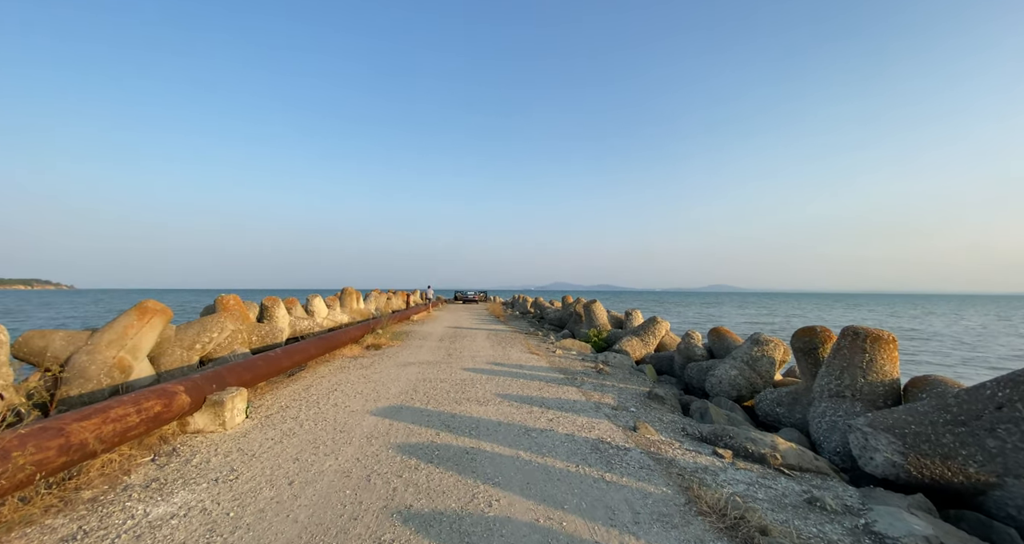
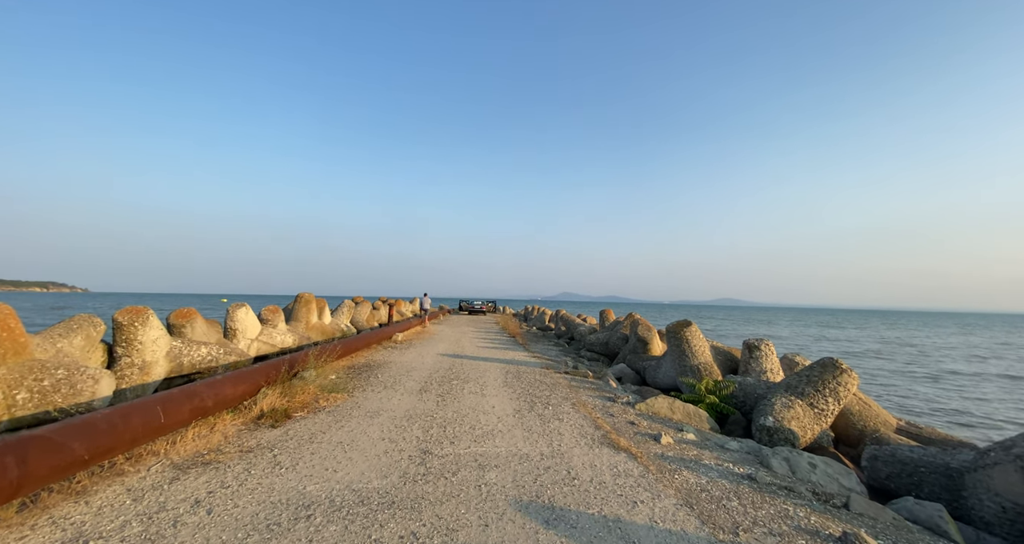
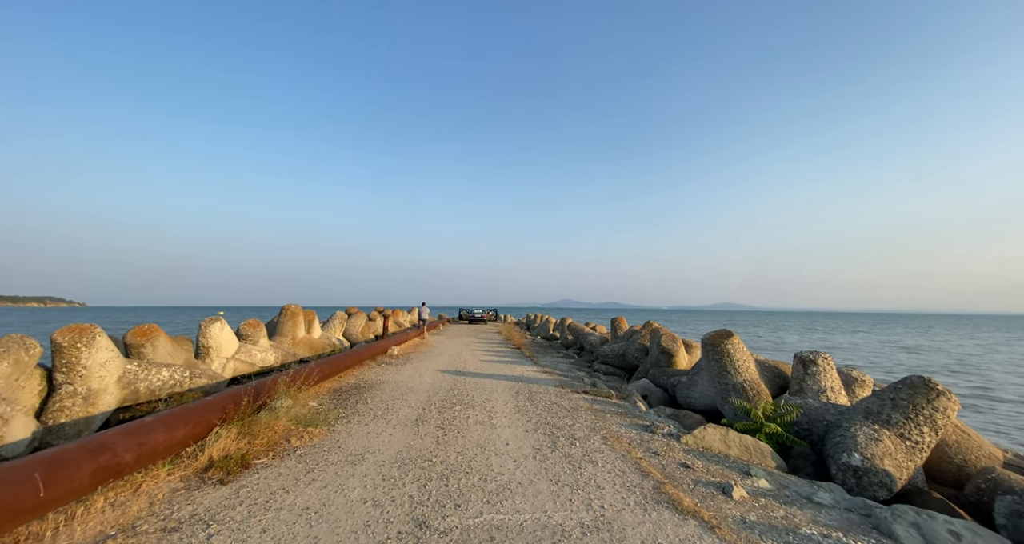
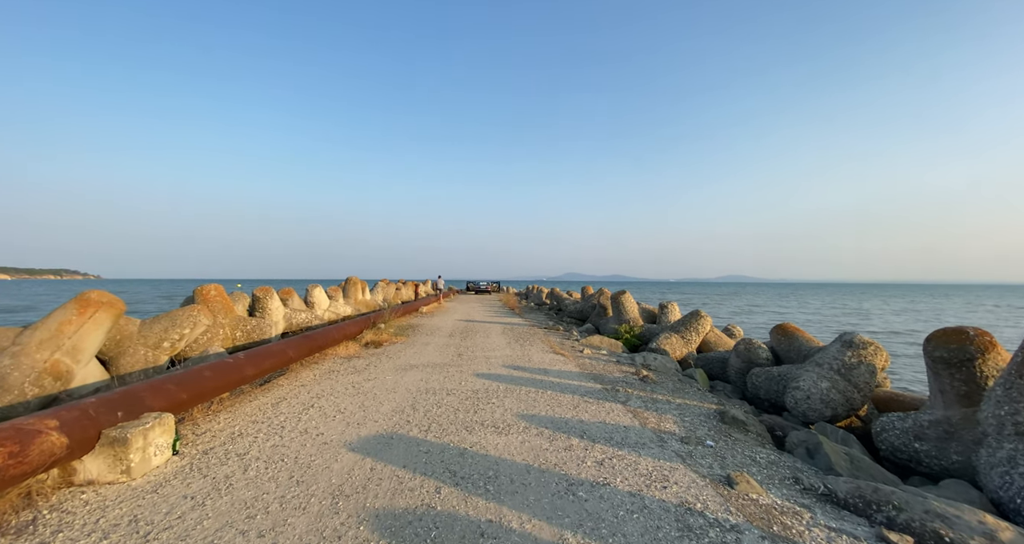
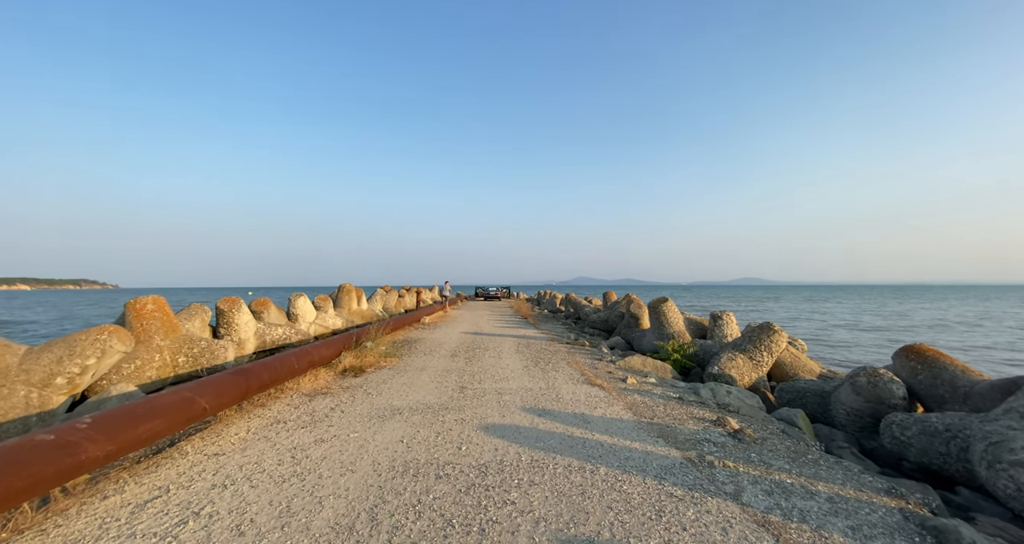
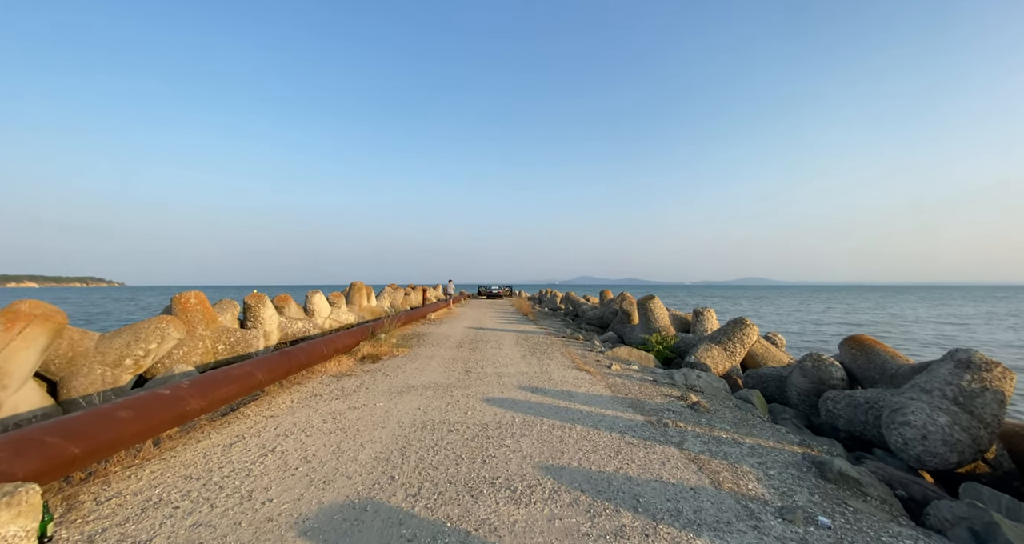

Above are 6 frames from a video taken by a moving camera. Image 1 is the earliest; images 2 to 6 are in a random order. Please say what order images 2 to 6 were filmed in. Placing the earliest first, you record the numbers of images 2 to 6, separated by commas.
4, 6, 5, 2, 3
